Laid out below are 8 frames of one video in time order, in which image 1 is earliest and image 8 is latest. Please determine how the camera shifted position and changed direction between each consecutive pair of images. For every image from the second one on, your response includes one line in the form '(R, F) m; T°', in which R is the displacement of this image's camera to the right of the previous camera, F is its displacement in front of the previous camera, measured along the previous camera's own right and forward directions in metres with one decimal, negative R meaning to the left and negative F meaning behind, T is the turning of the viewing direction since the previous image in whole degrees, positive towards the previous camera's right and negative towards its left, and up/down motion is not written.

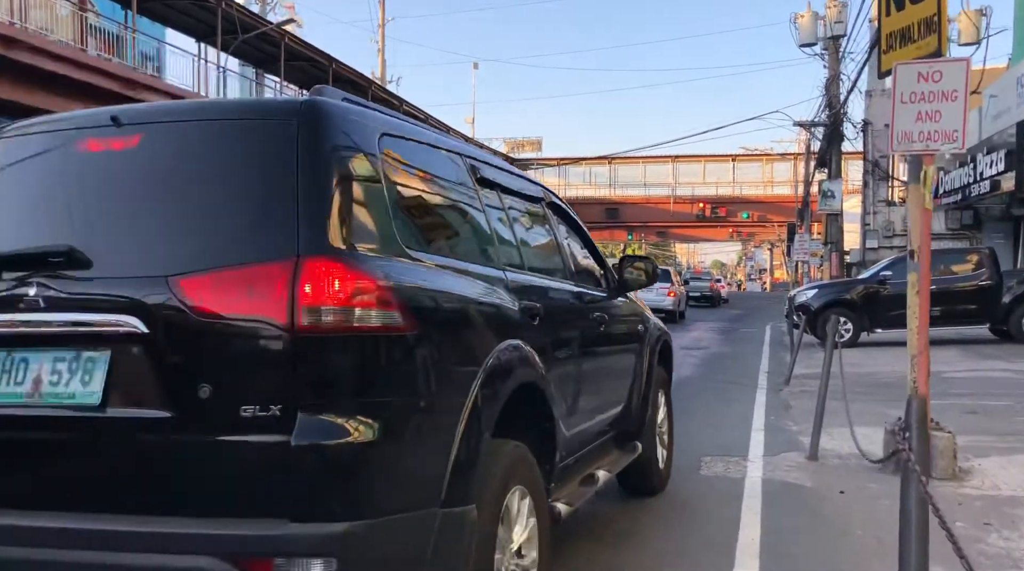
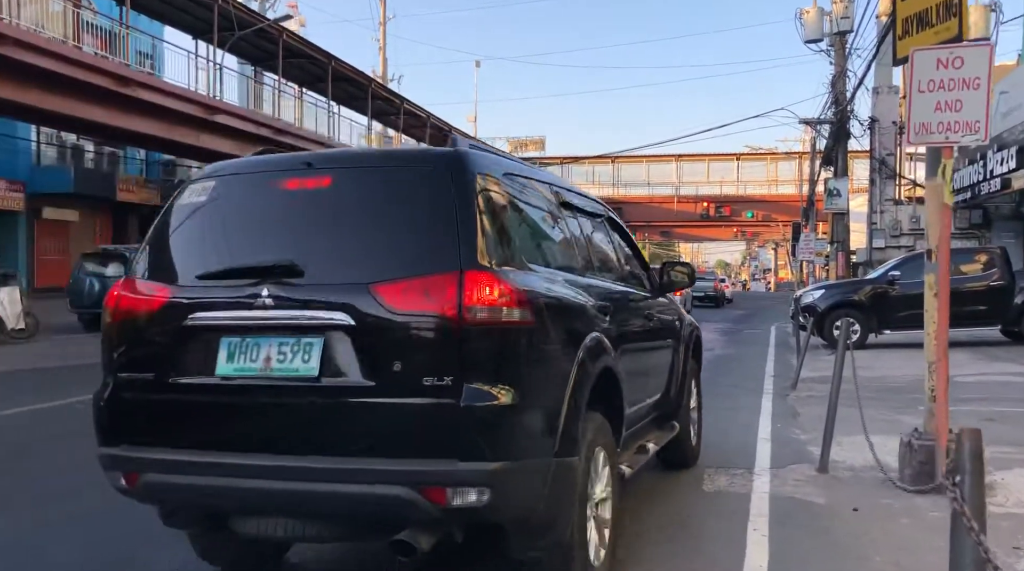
(+0.1, +0.3) m; 0°
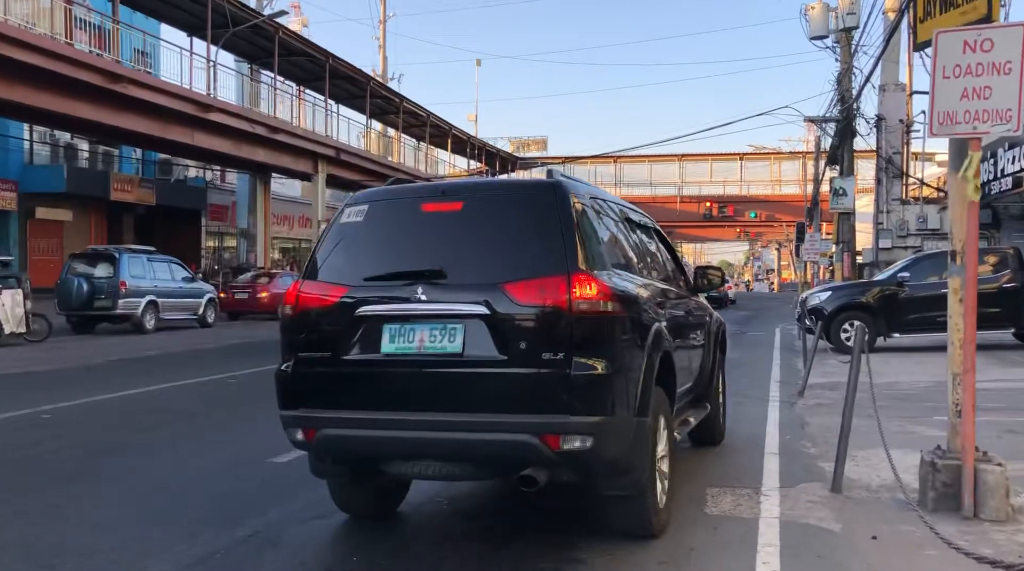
(+0.1, +0.4) m; 0°
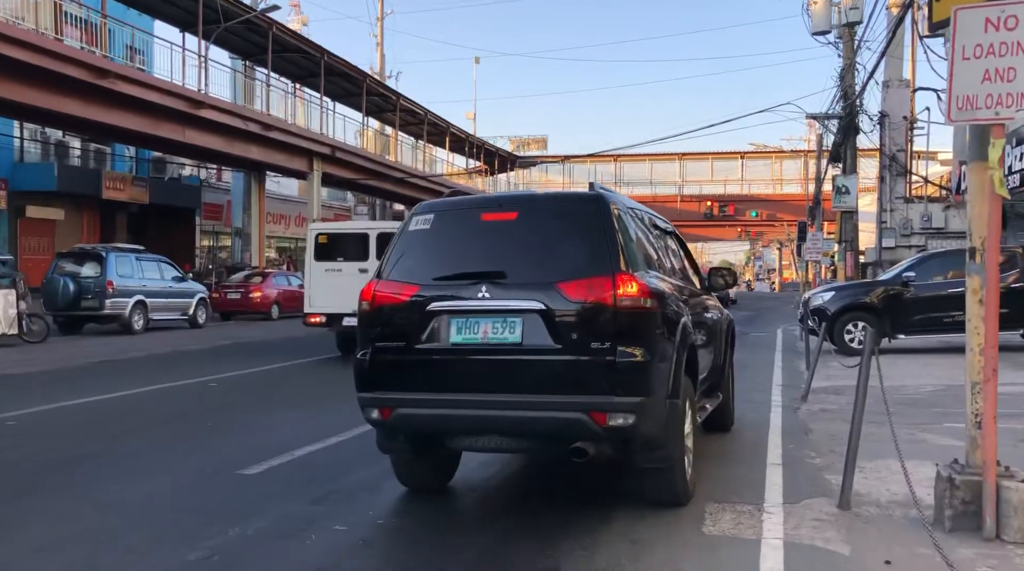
(+0.1, +0.4) m; 0°
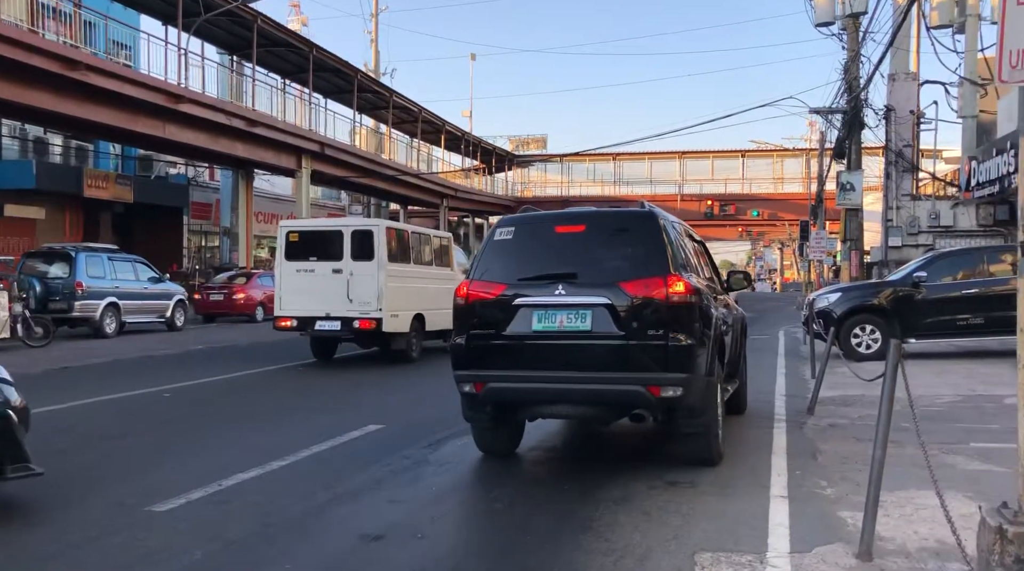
(+0.2, +0.8) m; 0°
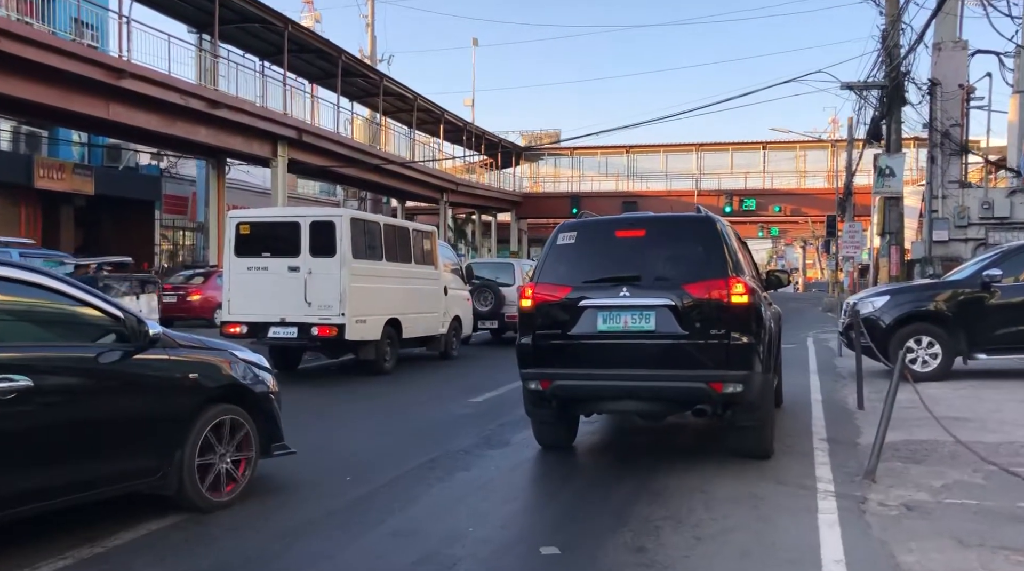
(+0.5, +2.4) m; -1°
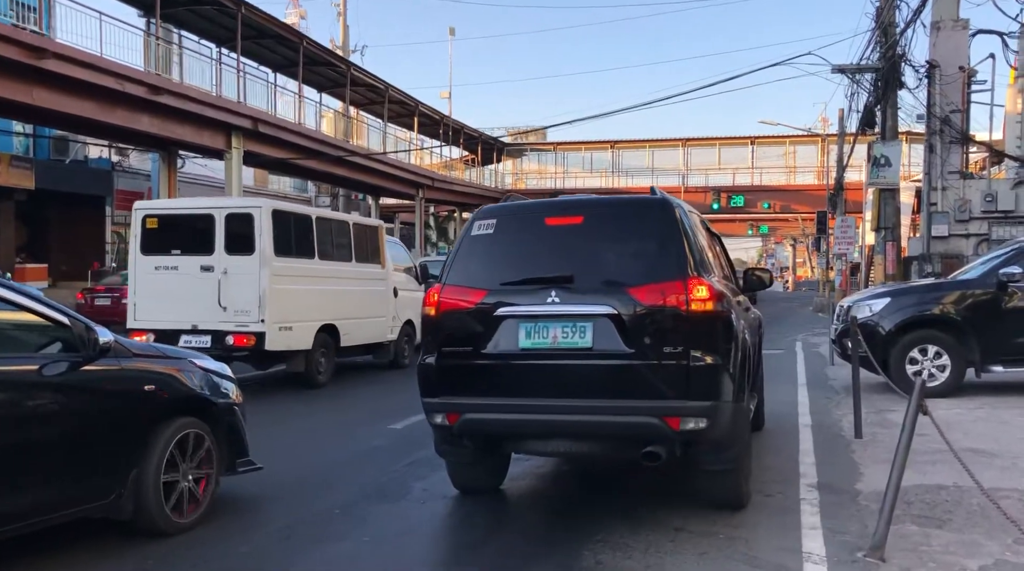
(+0.6, +1.6) m; +1°
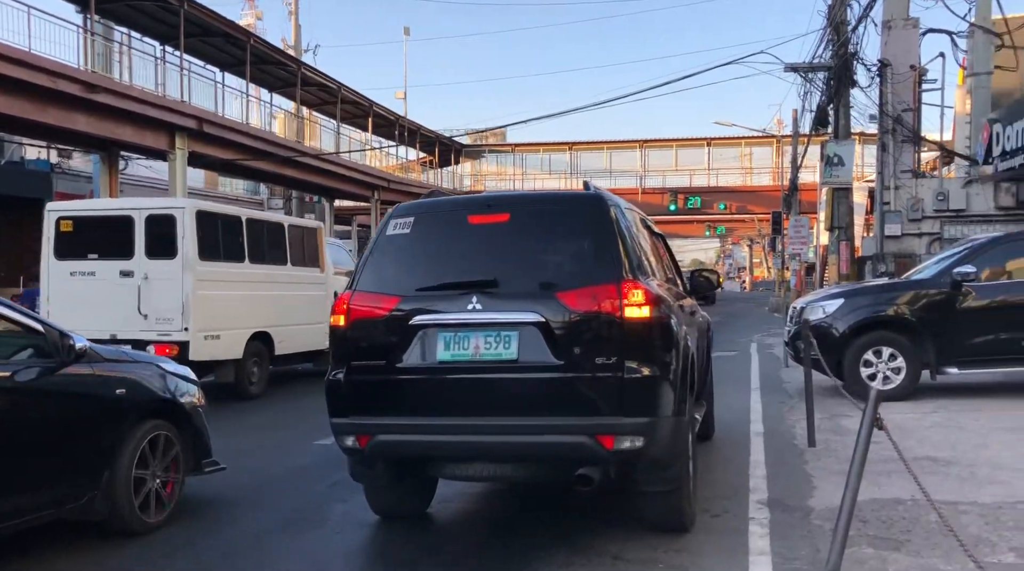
(+0.3, +0.5) m; +3°
